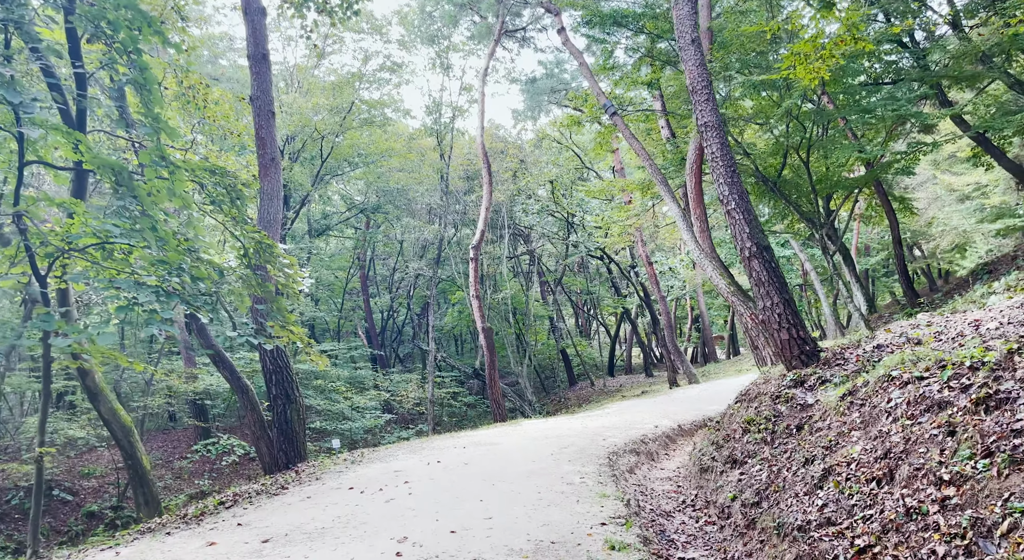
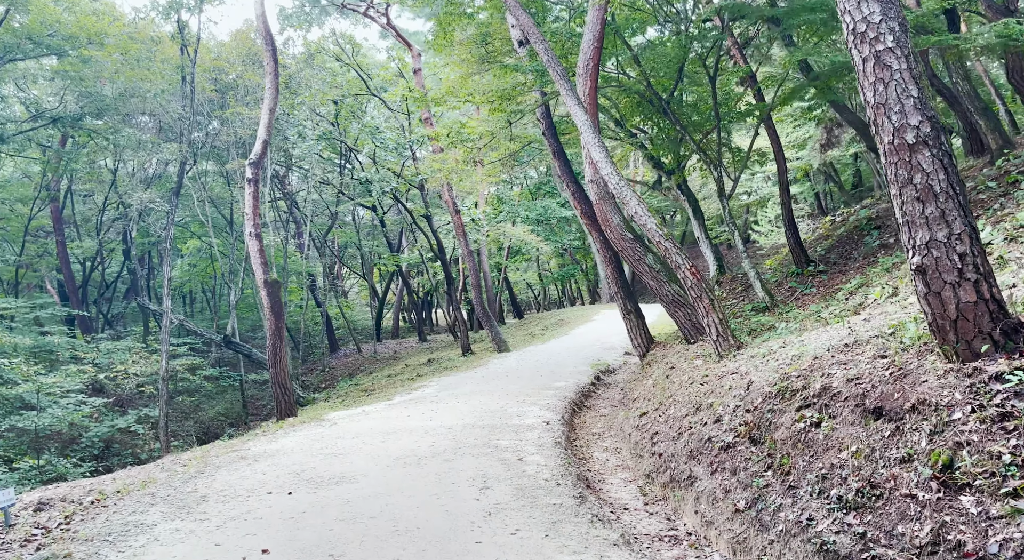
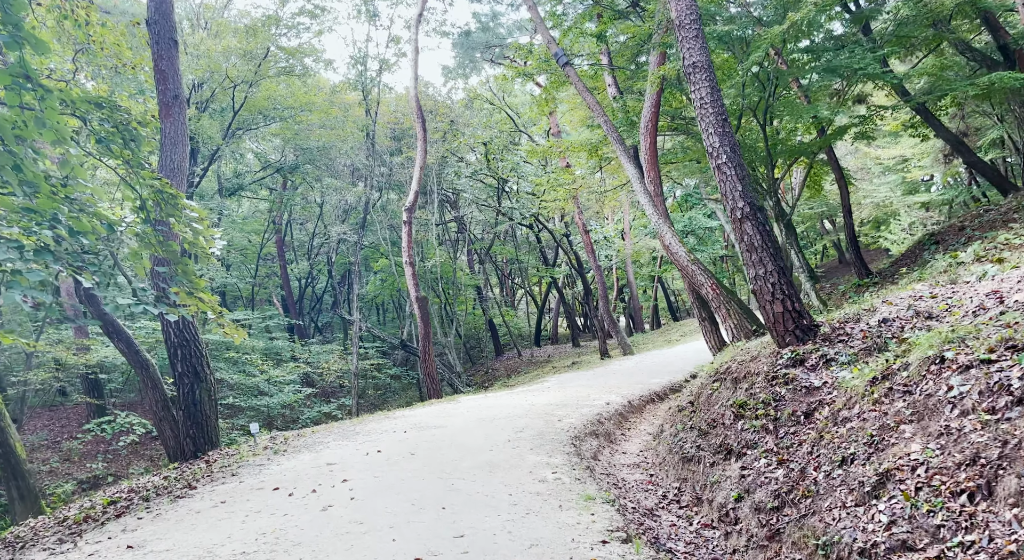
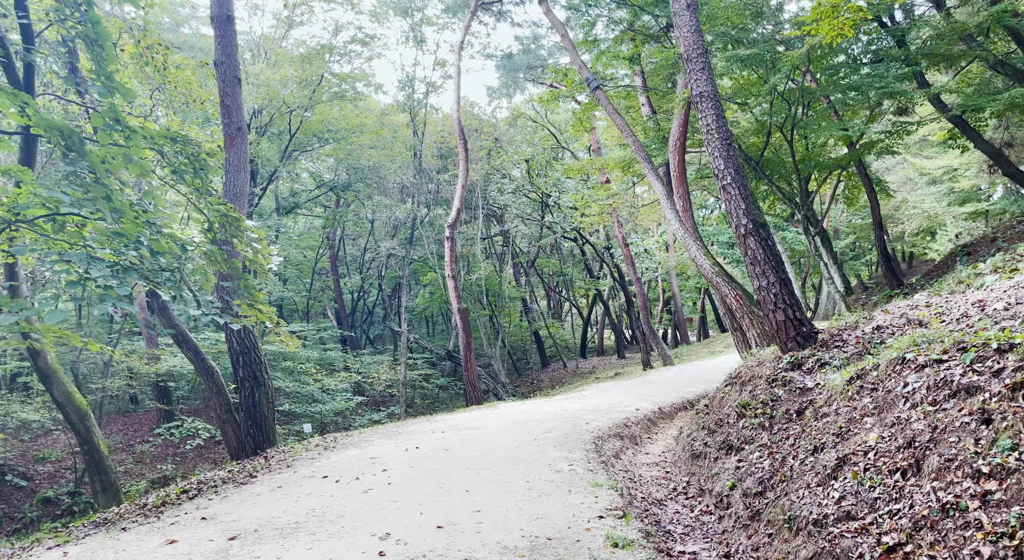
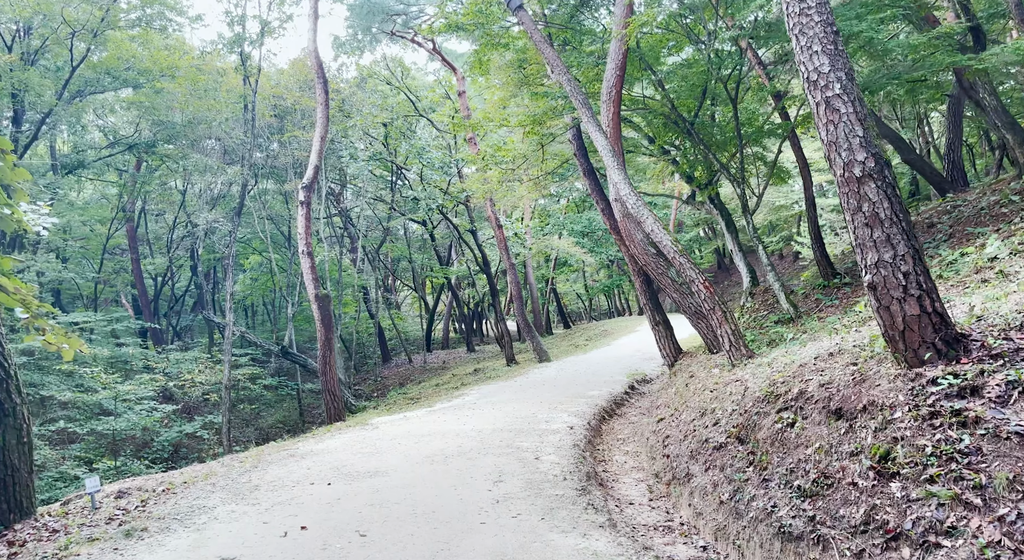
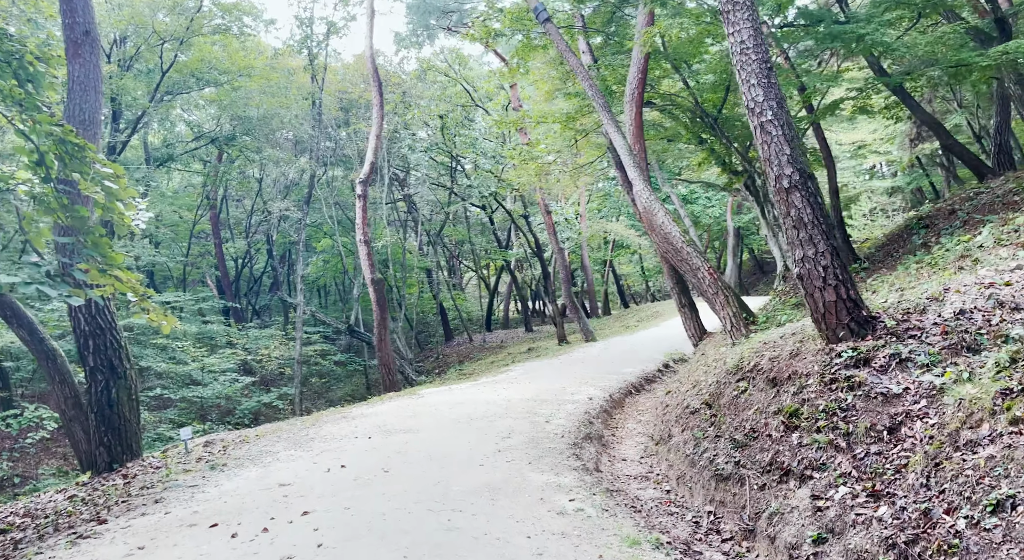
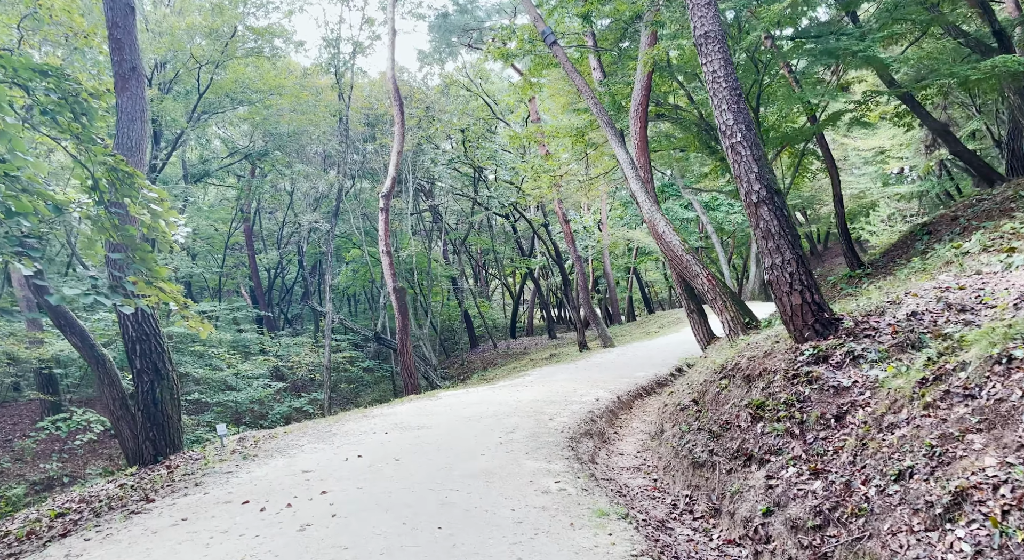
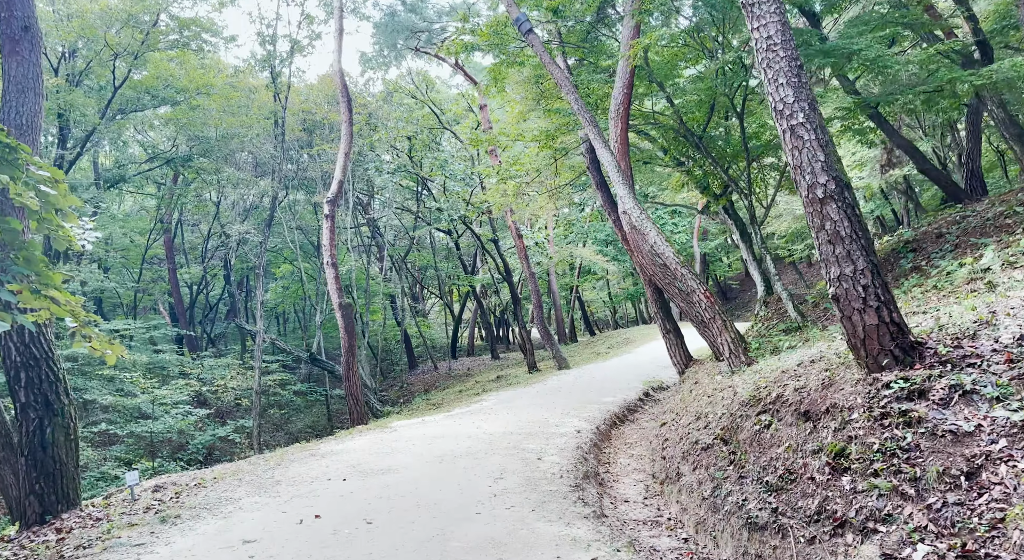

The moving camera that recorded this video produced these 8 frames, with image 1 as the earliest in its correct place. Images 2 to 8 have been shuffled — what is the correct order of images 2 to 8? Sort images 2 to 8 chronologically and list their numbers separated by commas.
4, 3, 7, 6, 8, 5, 2
